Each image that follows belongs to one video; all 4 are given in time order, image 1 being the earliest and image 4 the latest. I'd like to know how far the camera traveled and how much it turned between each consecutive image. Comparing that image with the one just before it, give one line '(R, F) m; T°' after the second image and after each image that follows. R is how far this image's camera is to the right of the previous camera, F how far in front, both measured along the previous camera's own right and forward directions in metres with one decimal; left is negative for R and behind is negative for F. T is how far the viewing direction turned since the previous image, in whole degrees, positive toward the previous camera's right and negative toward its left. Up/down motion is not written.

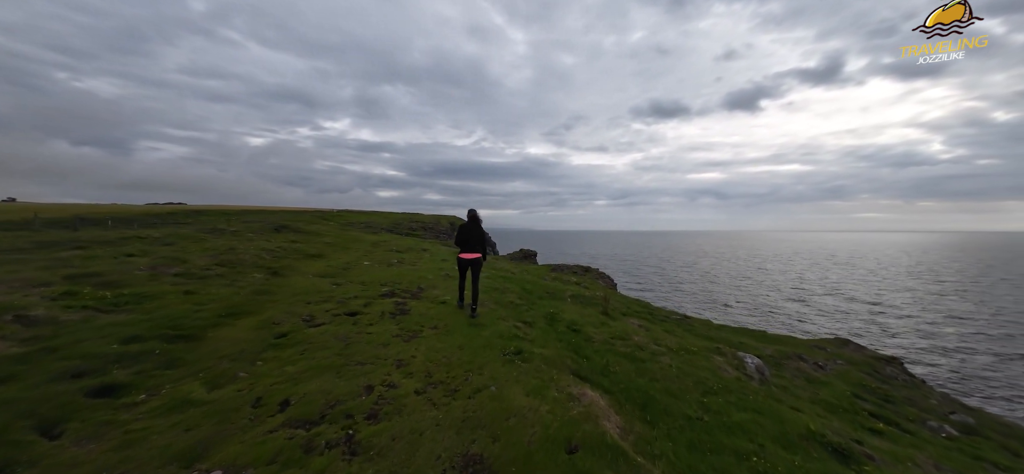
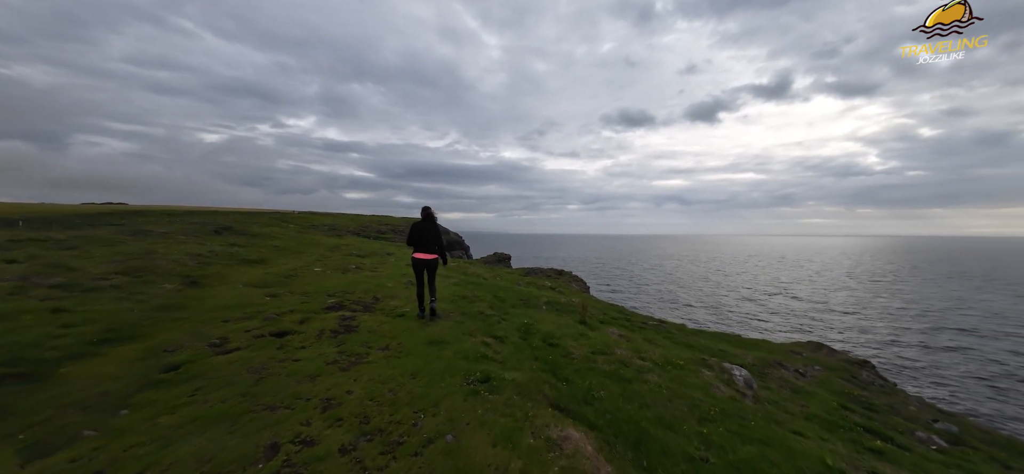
(+0.2, +2.0) m; +4°
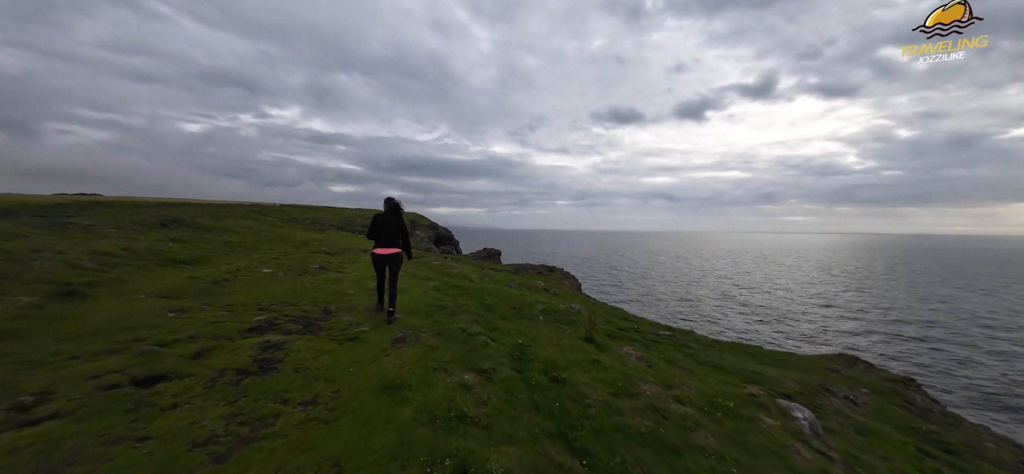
(0.0, +3.9) m; +2°
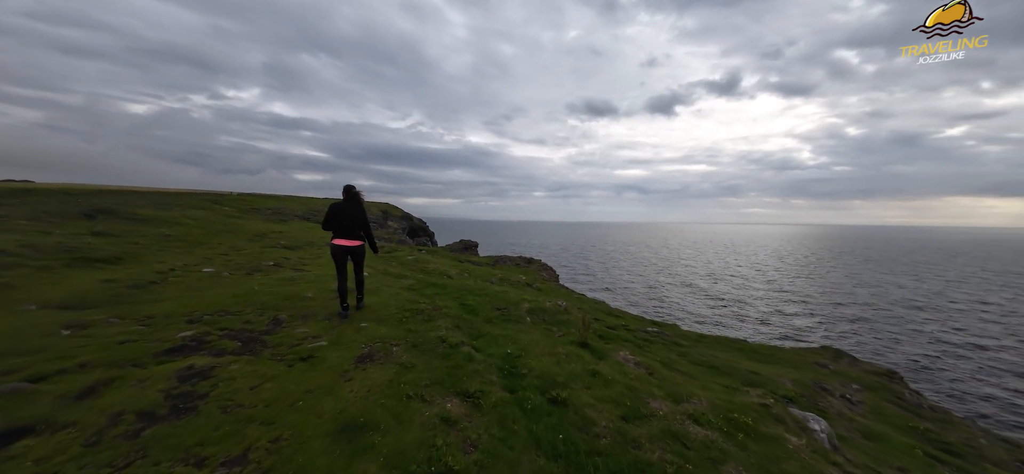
(-0.4, +1.8) m; +4°
